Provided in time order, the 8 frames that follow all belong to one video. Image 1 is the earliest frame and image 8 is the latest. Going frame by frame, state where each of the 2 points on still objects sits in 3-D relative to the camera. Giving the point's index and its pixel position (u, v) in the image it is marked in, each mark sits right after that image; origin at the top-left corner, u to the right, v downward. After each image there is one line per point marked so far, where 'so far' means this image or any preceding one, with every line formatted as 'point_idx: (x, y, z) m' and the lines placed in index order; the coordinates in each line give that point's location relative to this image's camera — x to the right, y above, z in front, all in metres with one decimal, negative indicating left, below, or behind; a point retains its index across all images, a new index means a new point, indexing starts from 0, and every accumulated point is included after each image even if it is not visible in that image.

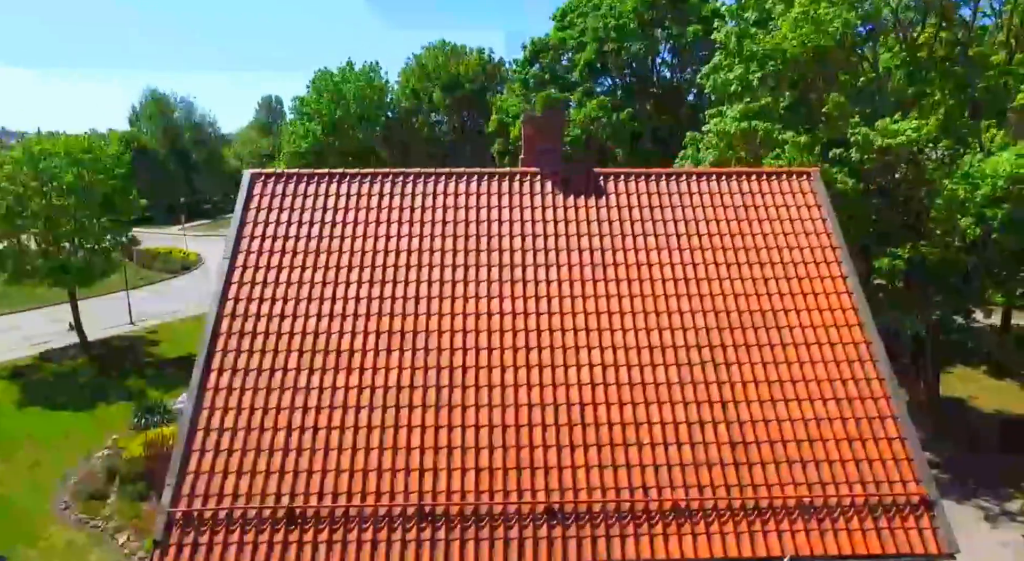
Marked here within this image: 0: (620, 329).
0: (+1.2, -0.5, +7.8) m
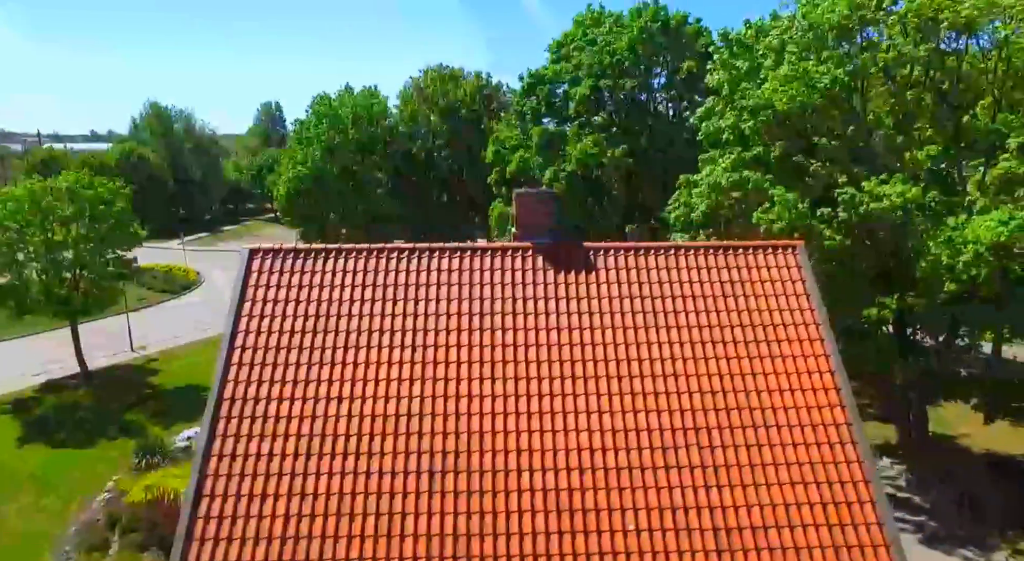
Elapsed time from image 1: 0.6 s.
0: (+1.1, -1.5, +8.1) m
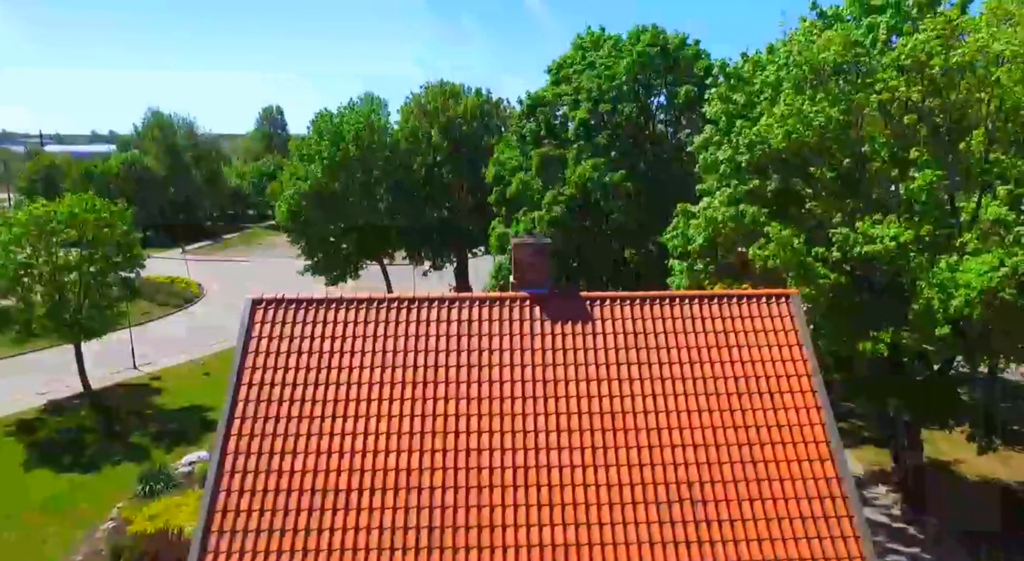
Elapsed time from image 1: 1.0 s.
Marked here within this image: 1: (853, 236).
0: (+1.1, -2.2, +8.2) m
1: (+6.2, +0.8, +12.6) m
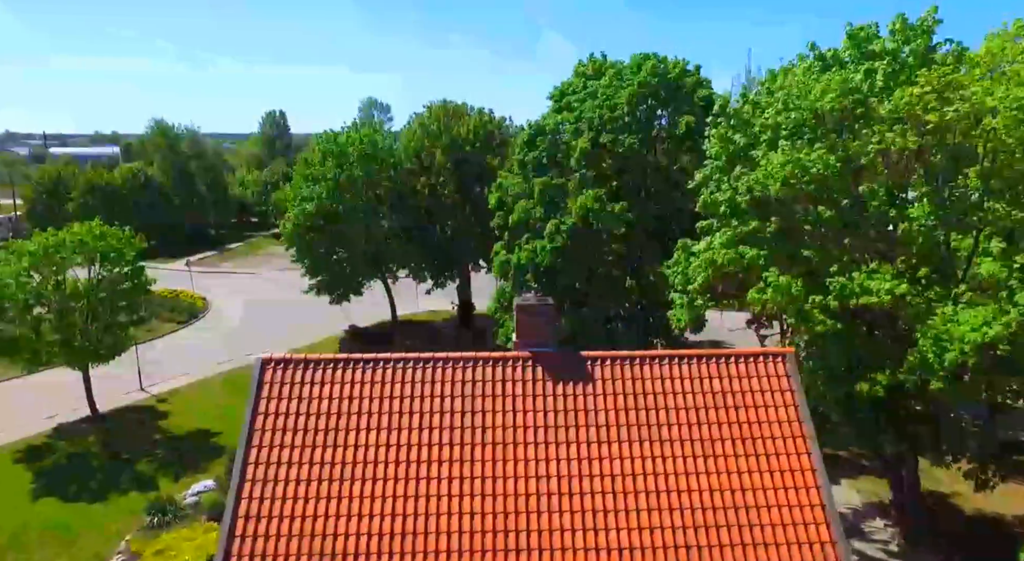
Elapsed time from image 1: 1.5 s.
0: (+1.1, -3.1, +8.5) m
1: (+6.3, -0.1, +12.8) m
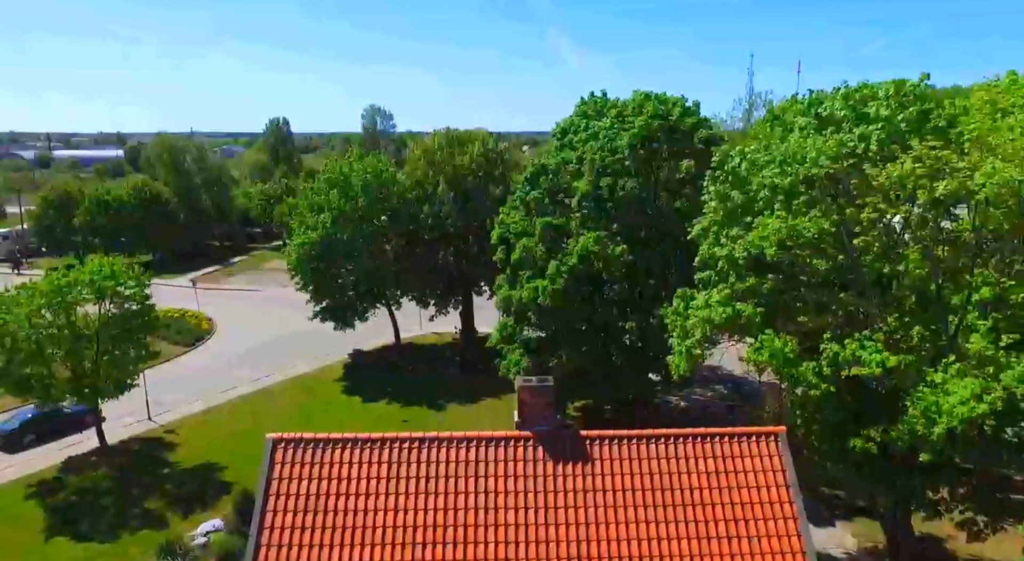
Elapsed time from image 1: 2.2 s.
0: (+1.1, -4.3, +8.8) m
1: (+6.3, -1.3, +13.1) m
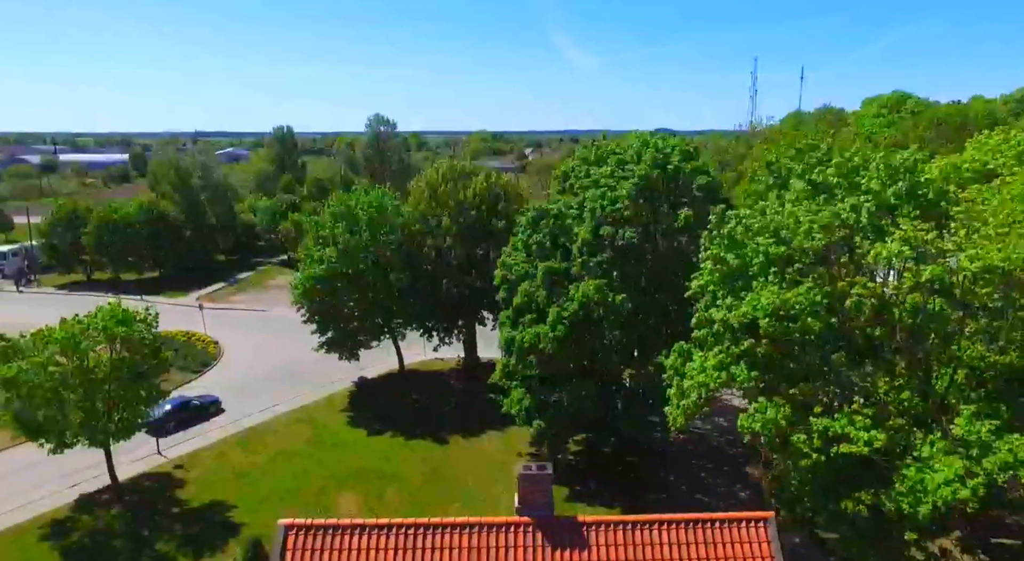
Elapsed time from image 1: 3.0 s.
0: (+1.1, -5.8, +9.3) m
1: (+6.3, -2.8, +13.6) m
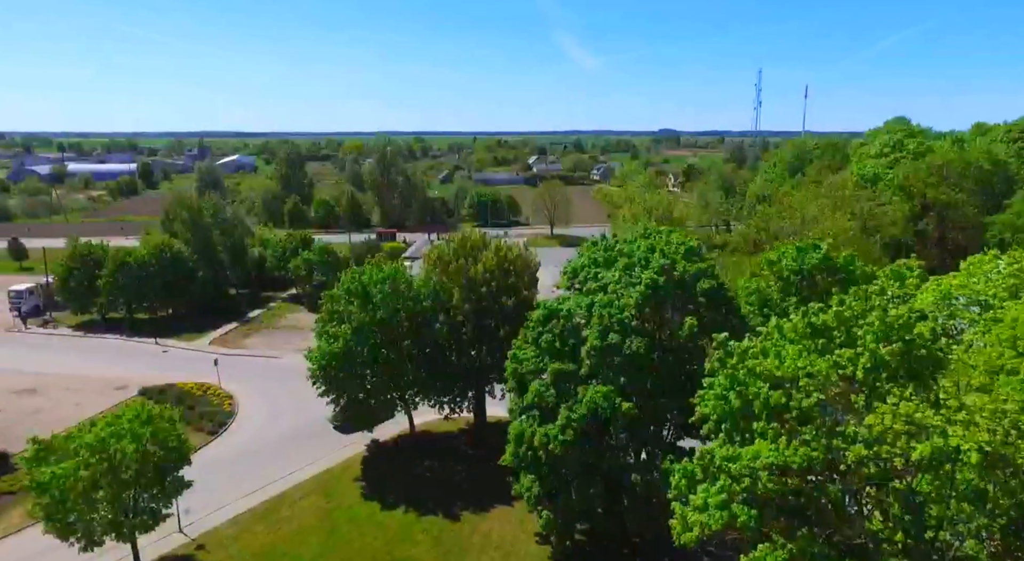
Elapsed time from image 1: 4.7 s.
0: (+1.4, -9.3, +10.2) m
1: (+6.6, -6.3, +14.4) m
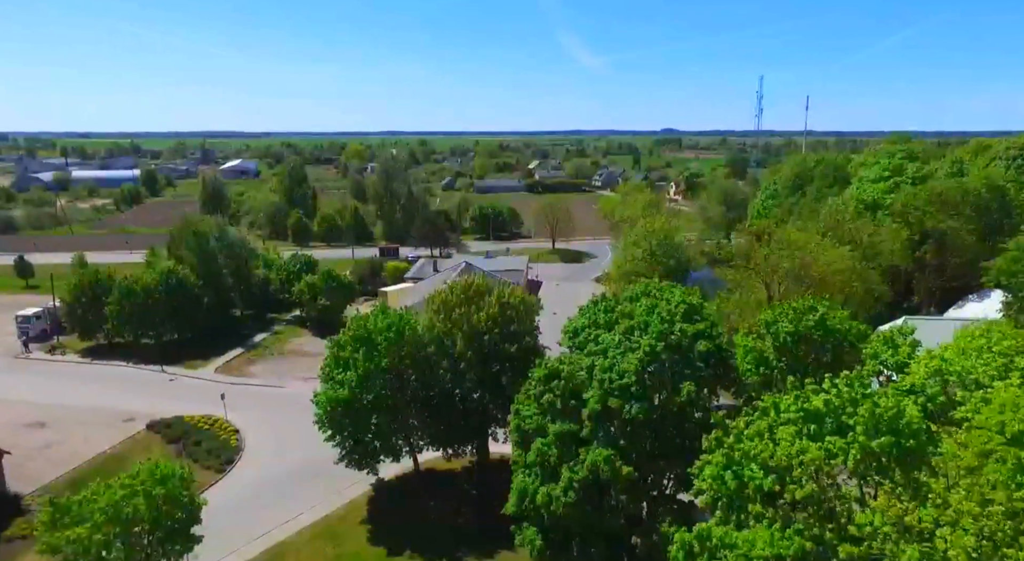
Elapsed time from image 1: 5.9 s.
0: (+1.5, -11.5, +10.7) m
1: (+6.7, -8.5, +15.0) m
